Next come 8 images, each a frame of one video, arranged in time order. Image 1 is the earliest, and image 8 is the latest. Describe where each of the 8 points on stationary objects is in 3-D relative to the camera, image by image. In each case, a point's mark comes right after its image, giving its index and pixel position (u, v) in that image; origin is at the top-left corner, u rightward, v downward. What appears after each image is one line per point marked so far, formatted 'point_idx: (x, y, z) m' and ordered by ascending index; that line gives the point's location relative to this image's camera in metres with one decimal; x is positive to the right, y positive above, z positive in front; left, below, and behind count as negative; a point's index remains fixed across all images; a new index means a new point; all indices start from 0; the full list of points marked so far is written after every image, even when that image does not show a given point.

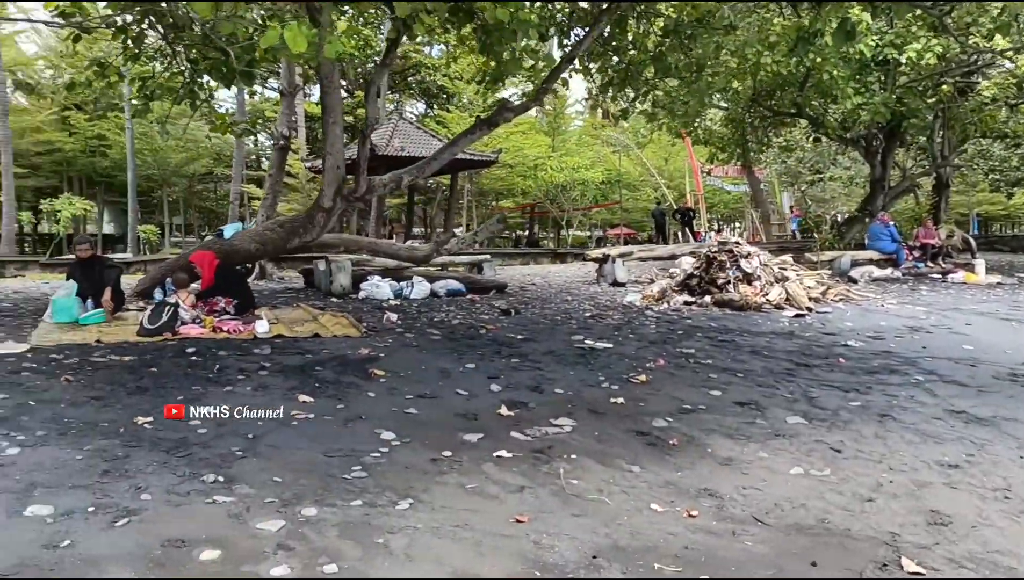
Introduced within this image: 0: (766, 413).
0: (+1.6, -0.8, +5.5) m
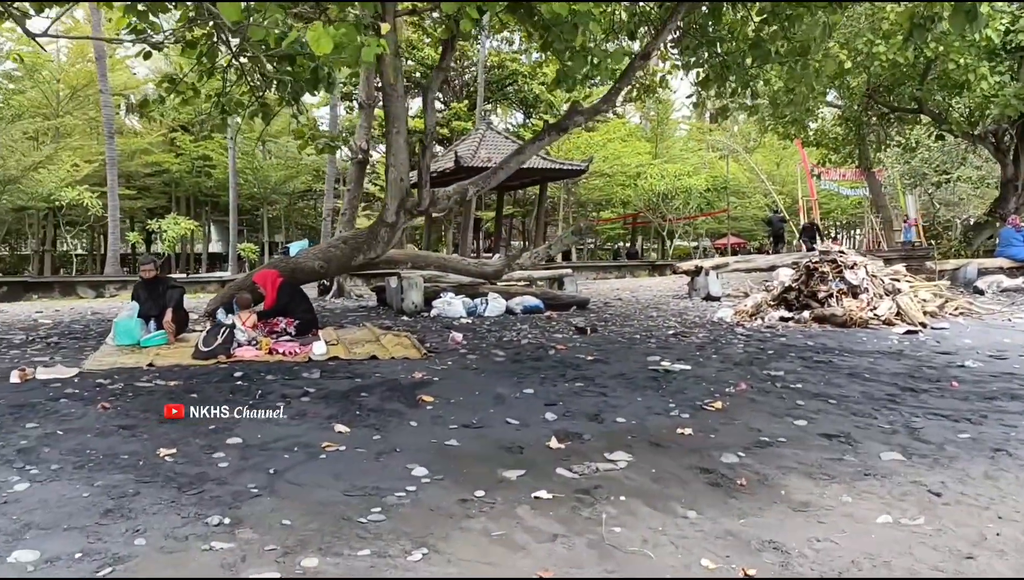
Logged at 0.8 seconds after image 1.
0: (+1.9, -0.9, +4.8) m
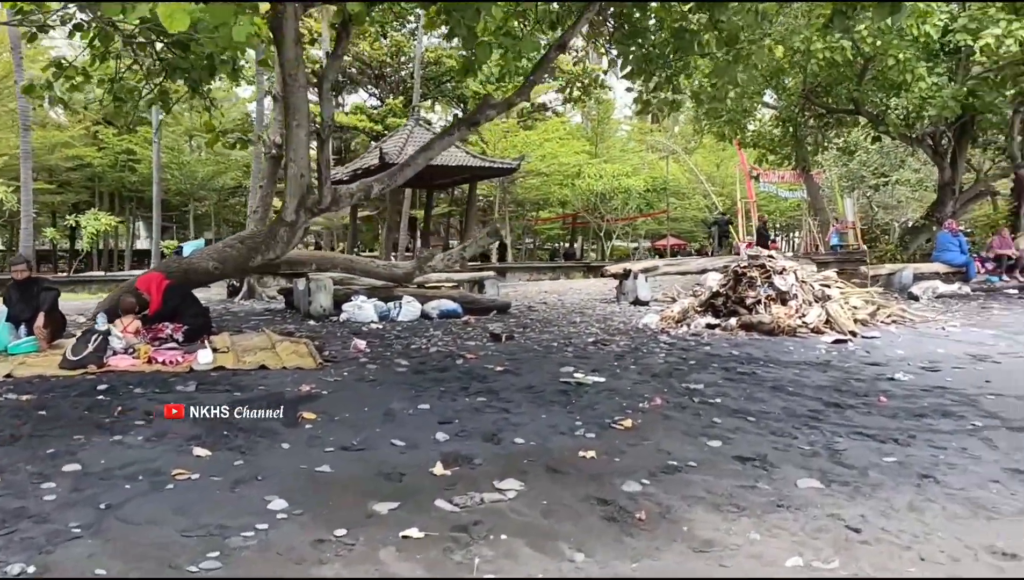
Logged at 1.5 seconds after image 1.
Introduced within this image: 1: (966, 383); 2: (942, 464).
0: (+1.3, -0.9, +4.4) m
1: (+3.4, -0.7, +6.6) m
2: (+2.3, -0.9, +4.6) m
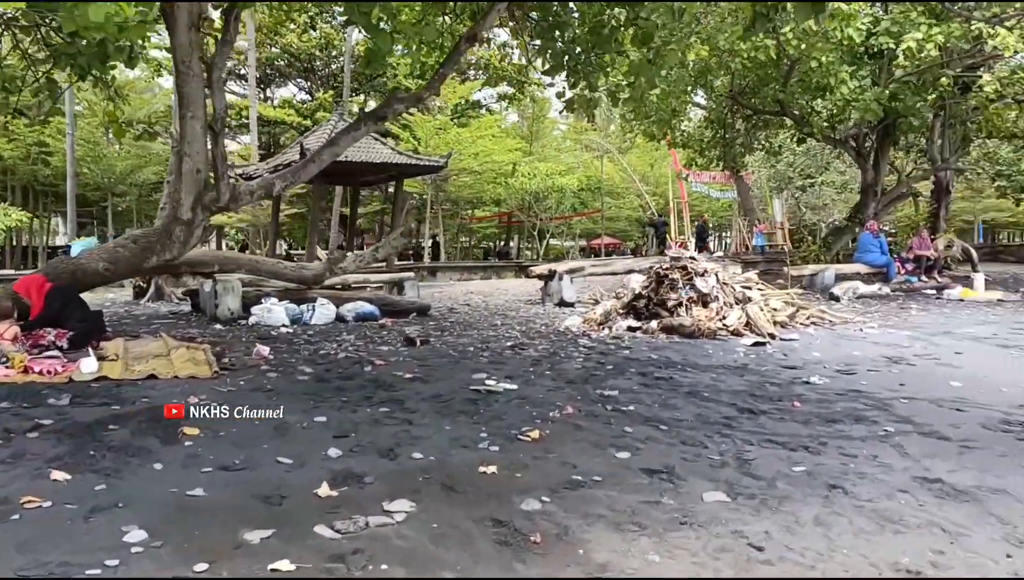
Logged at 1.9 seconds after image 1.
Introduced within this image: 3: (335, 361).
0: (+0.8, -1.0, +4.2) m
1: (+2.7, -0.7, +6.6) m
2: (+1.8, -1.0, +4.5) m
3: (-1.3, -0.5, +6.6) m
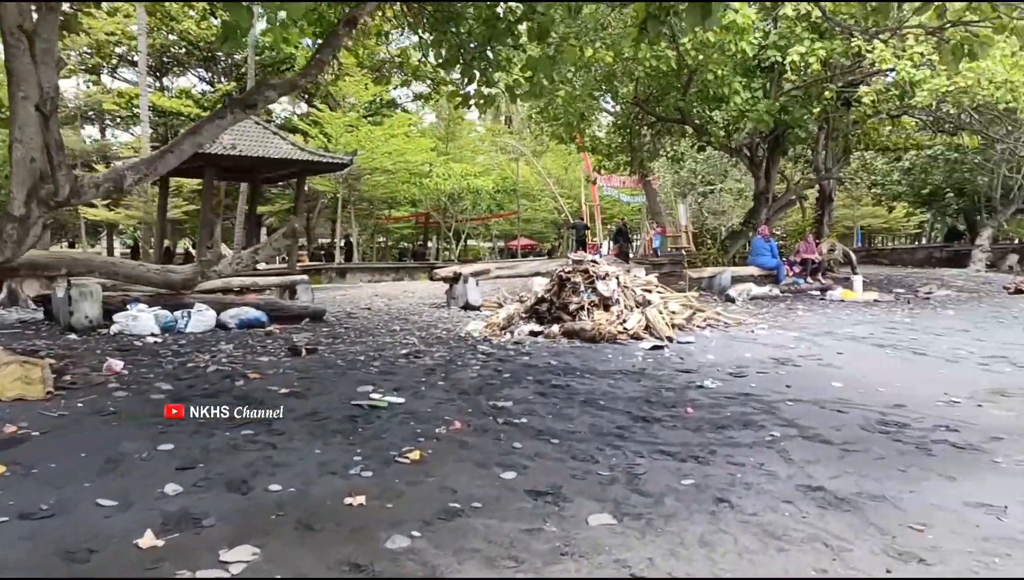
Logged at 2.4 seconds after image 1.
0: (+0.2, -1.0, +3.8) m
1: (+1.9, -0.7, +6.3) m
2: (+1.2, -1.0, +4.2) m
3: (-2.1, -0.6, +6.0) m
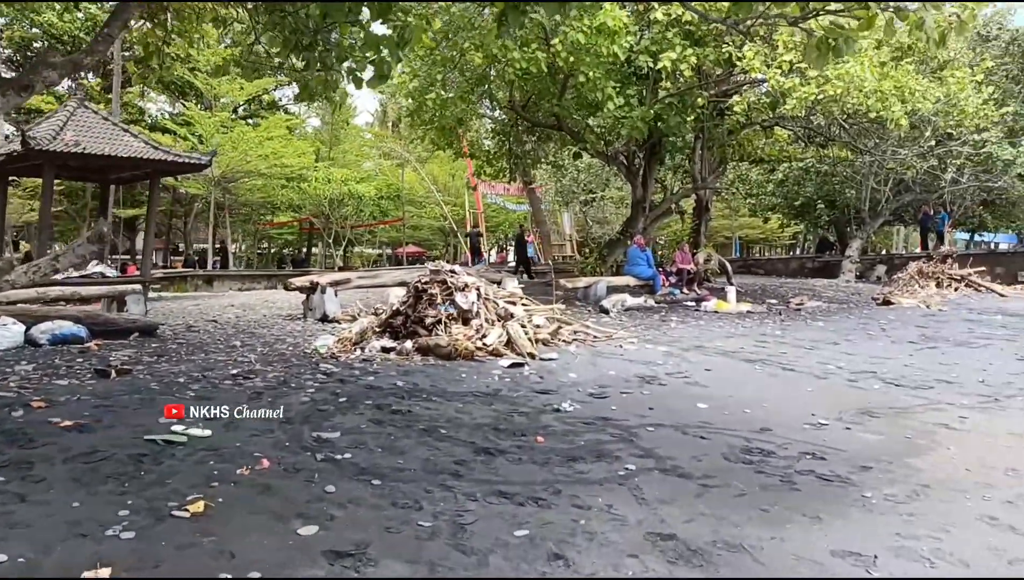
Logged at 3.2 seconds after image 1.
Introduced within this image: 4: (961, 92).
0: (-0.5, -1.1, +3.1) m
1: (+0.8, -0.8, +5.8) m
2: (+0.3, -1.0, +3.6) m
3: (-3.1, -0.7, +5.0) m
4: (+7.6, +3.4, +14.9) m
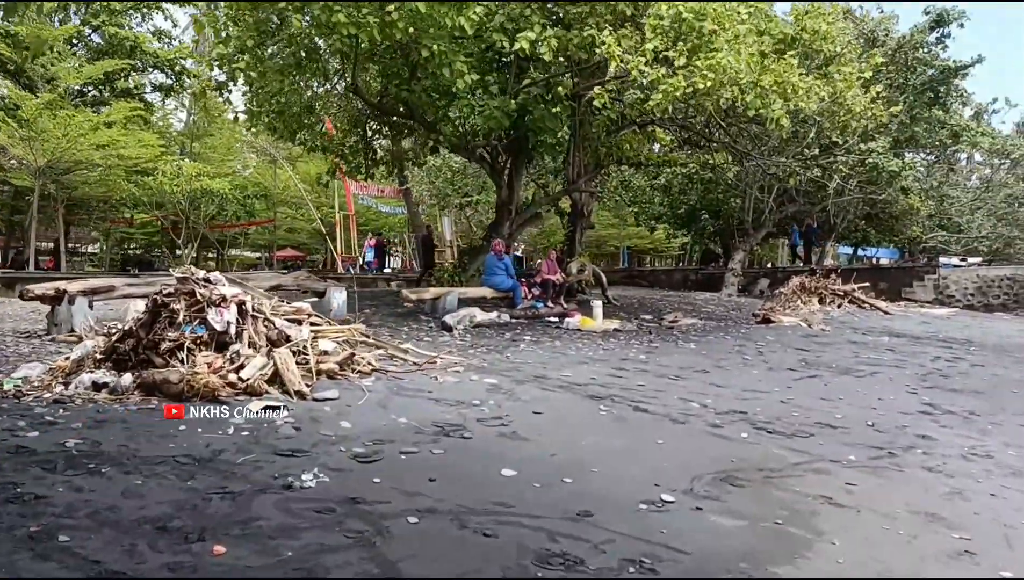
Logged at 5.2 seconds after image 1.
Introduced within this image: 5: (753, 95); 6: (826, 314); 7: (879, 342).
0: (-1.5, -1.1, +1.2) m
1: (-0.5, -0.9, +4.0) m
2: (-0.7, -1.1, +1.8) m
3: (-4.3, -0.7, +2.8) m
4: (+5.2, +3.1, +13.9) m
5: (+3.2, +2.5, +11.7) m
6: (+5.9, -0.5, +16.6) m
7: (+5.5, -0.8, +13.2) m
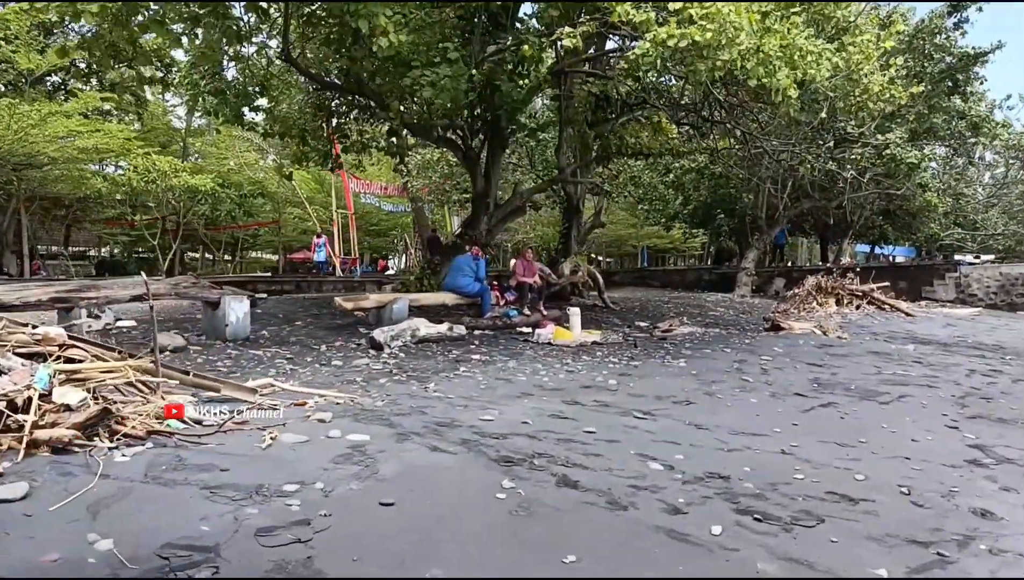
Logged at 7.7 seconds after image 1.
0: (-2.4, -1.2, -1.0) m
1: (-1.3, -1.0, +1.7) m
2: (-1.6, -1.2, -0.5) m
3: (-5.2, -0.8, +0.6) m
4: (+4.7, +3.1, +11.4) m
5: (+2.6, +2.5, +9.3) m
6: (+5.5, -0.4, +14.1) m
7: (+5.0, -0.8, +10.7) m
